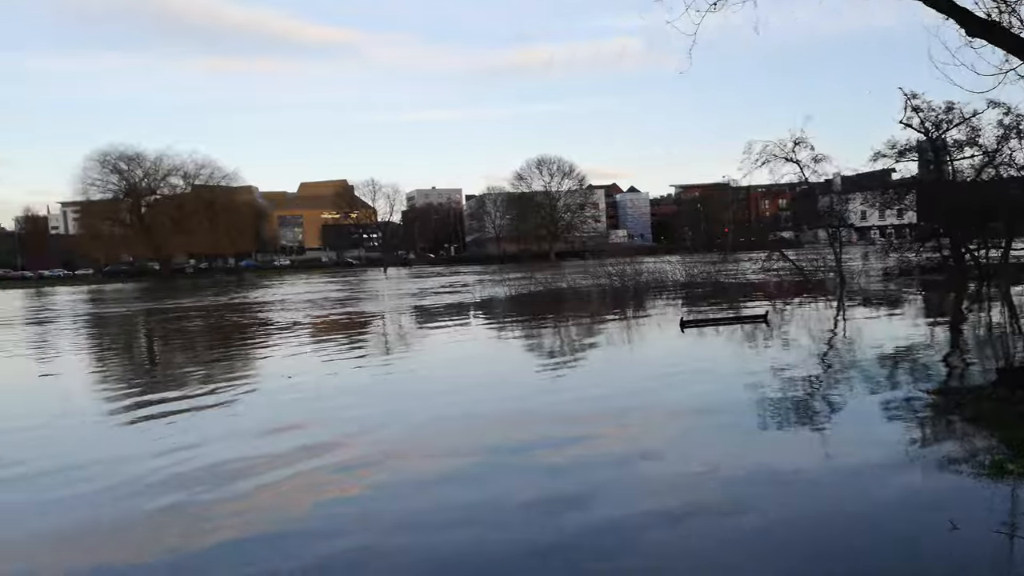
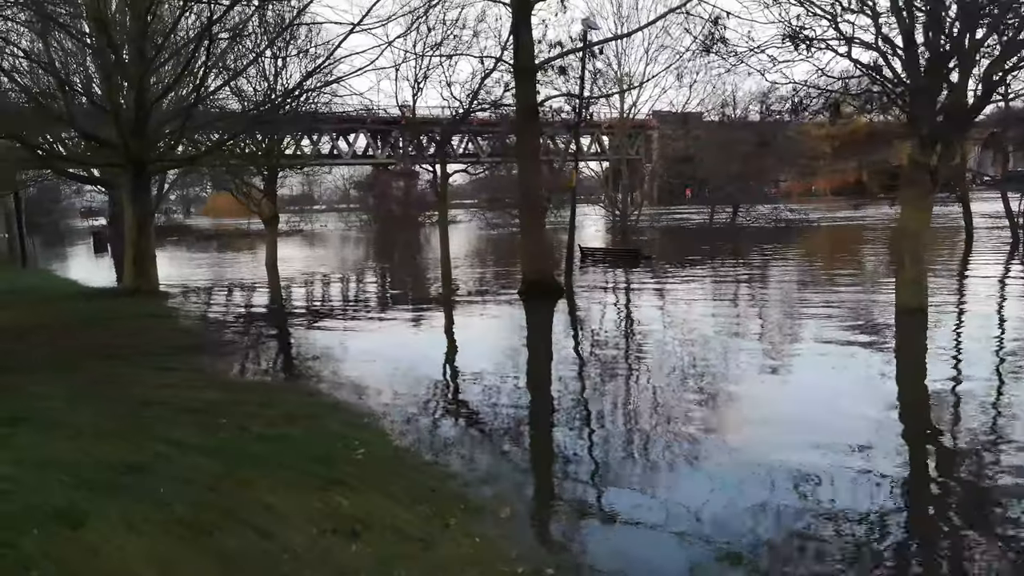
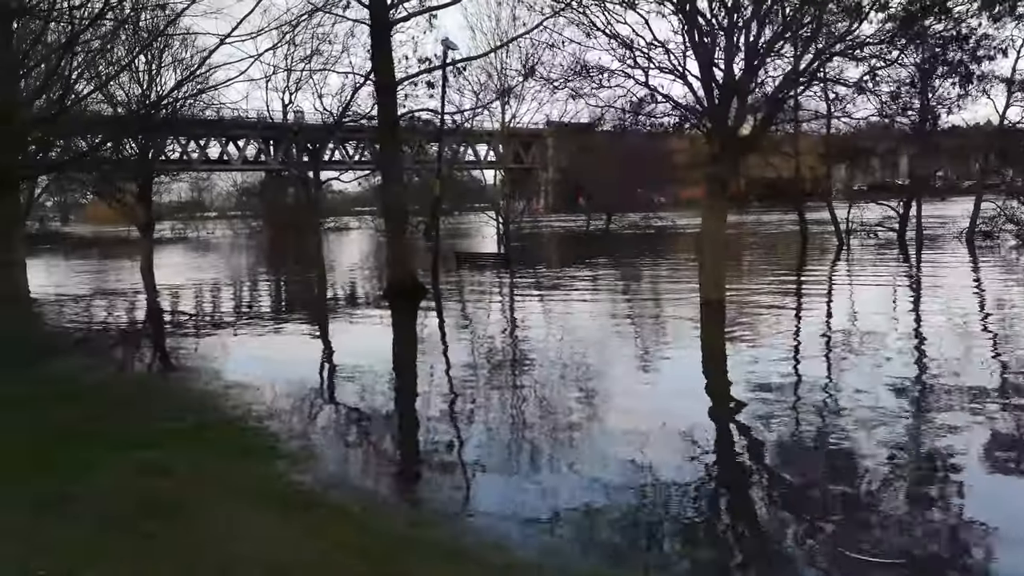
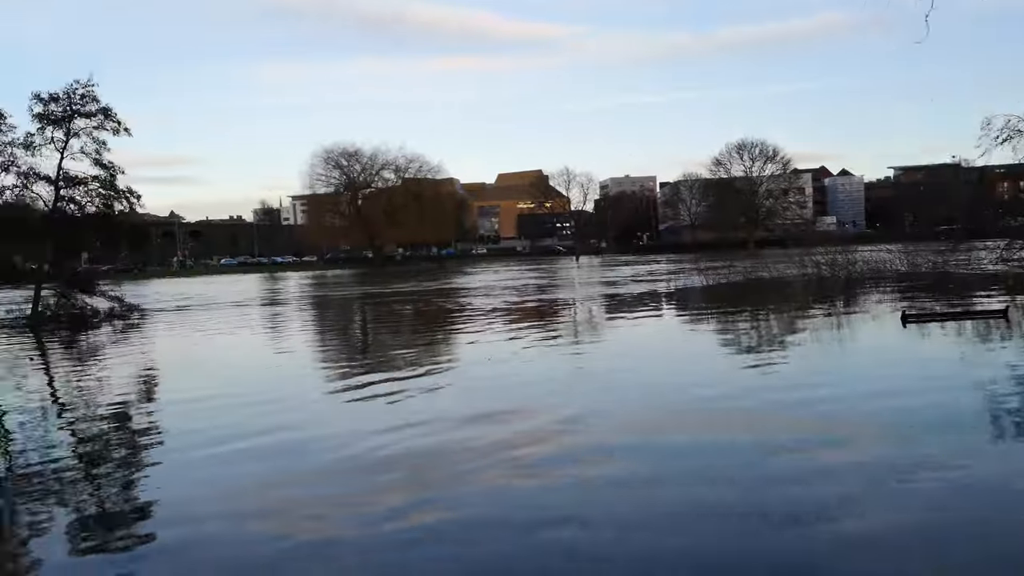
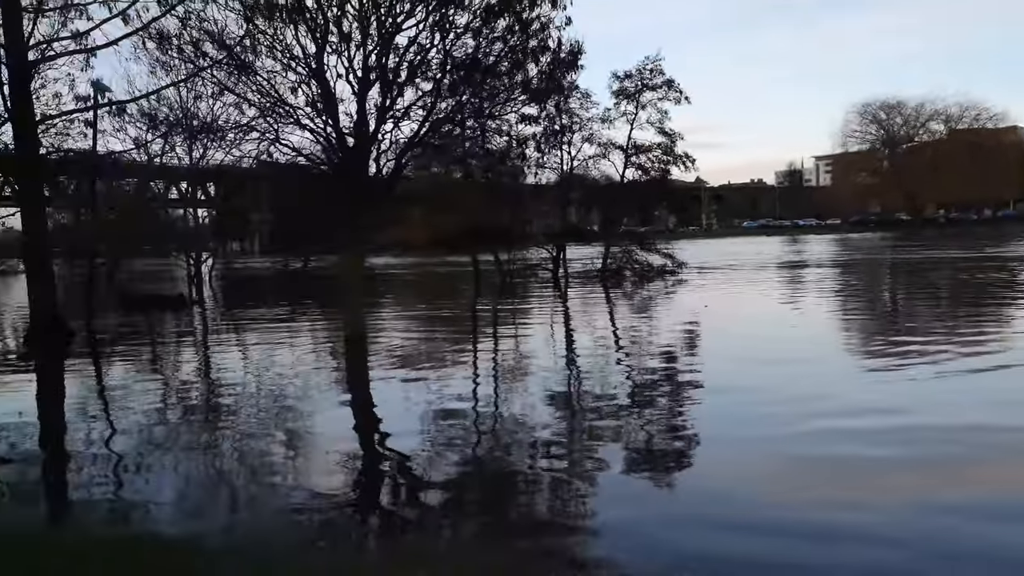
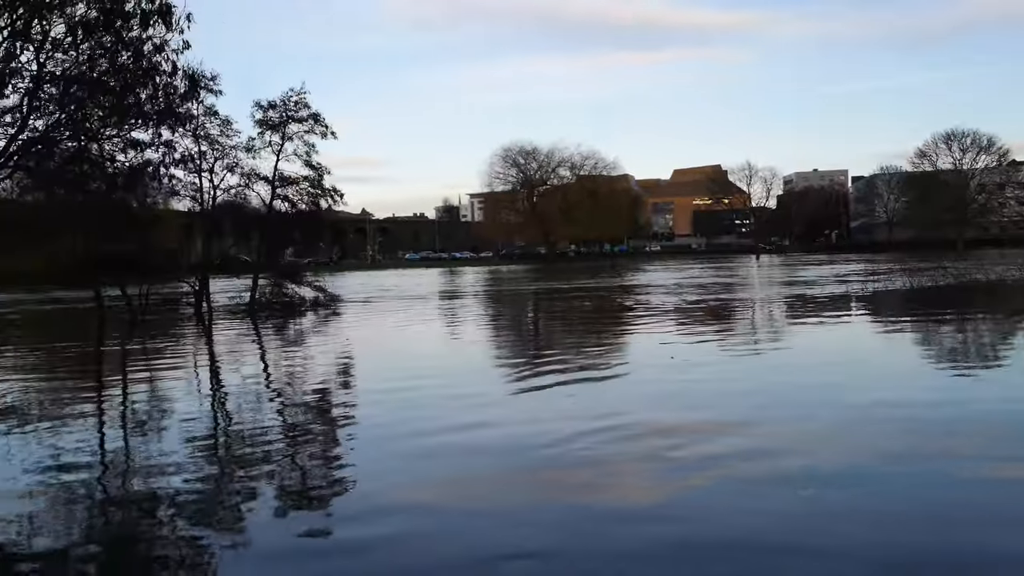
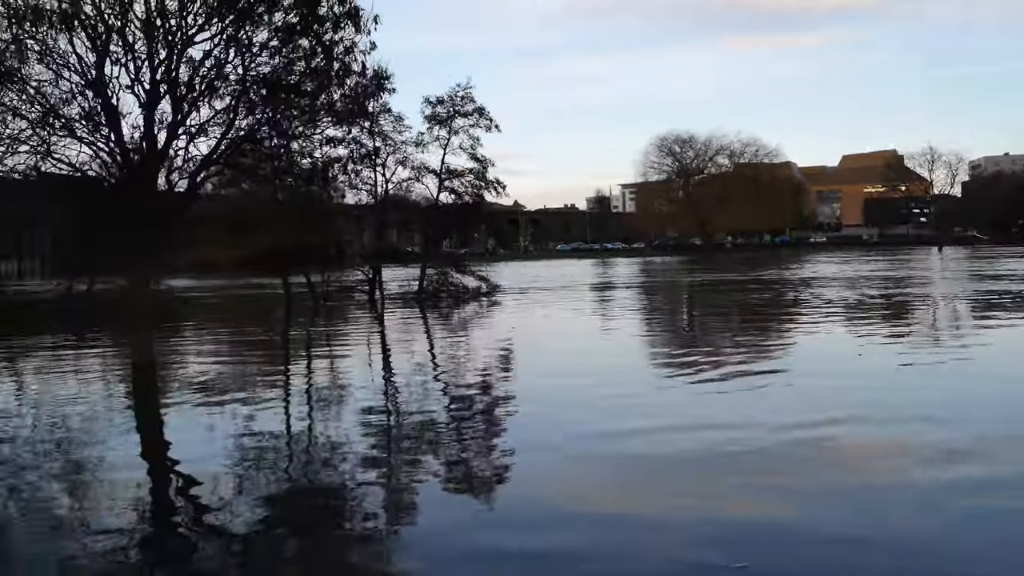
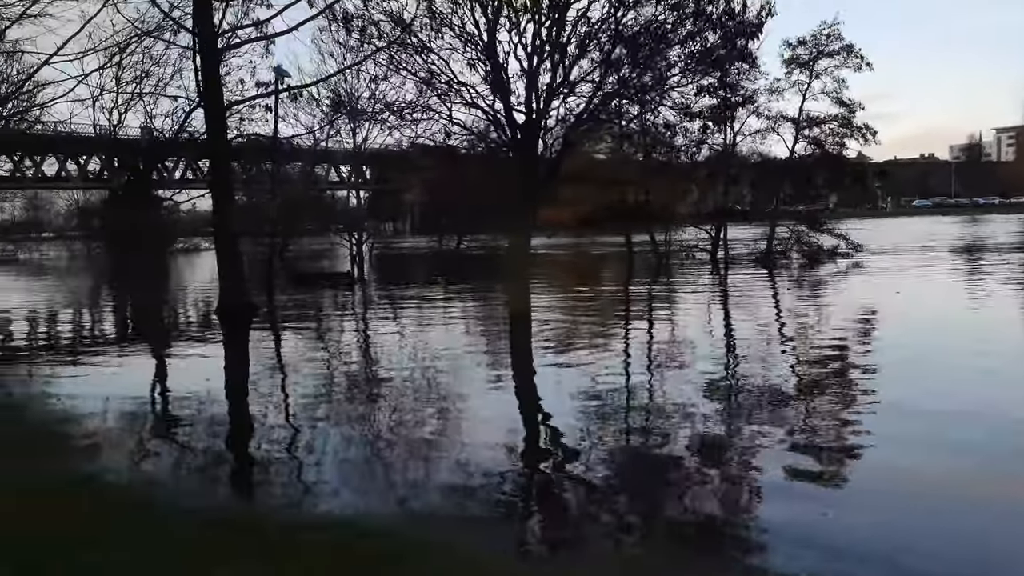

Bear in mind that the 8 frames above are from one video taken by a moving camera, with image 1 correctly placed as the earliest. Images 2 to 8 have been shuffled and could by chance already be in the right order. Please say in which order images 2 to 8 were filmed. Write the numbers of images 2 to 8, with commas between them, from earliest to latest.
4, 6, 7, 5, 8, 3, 2
